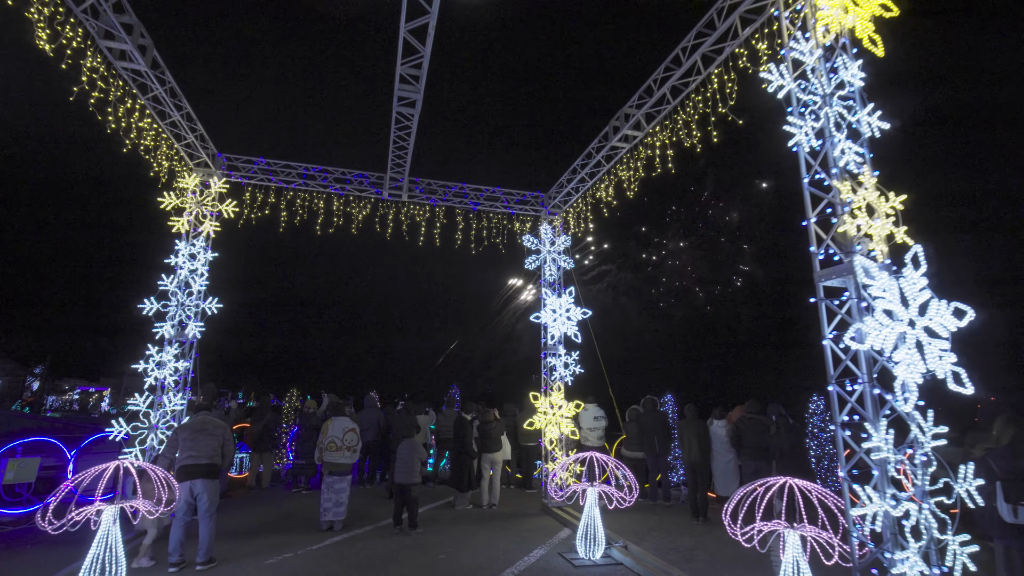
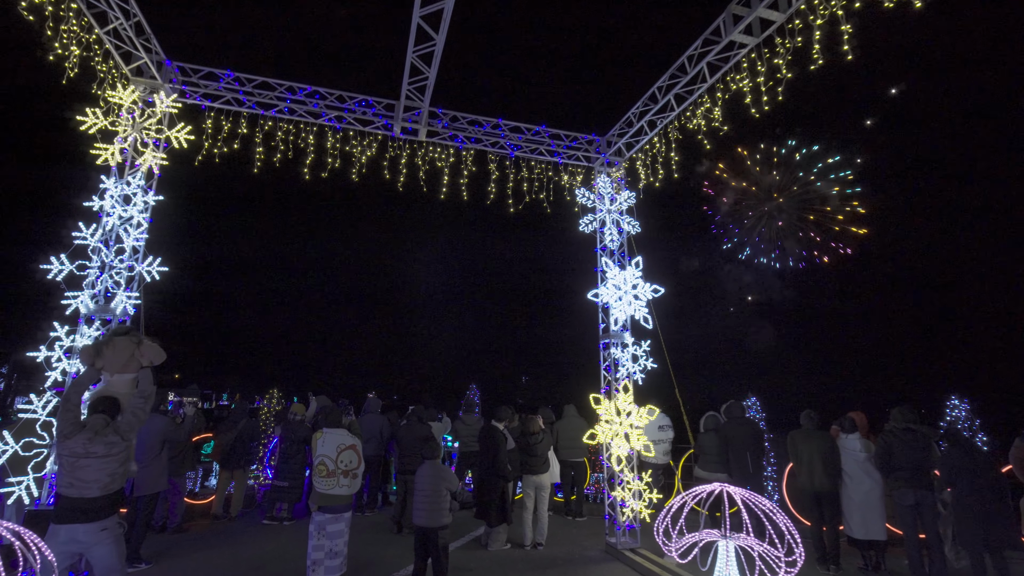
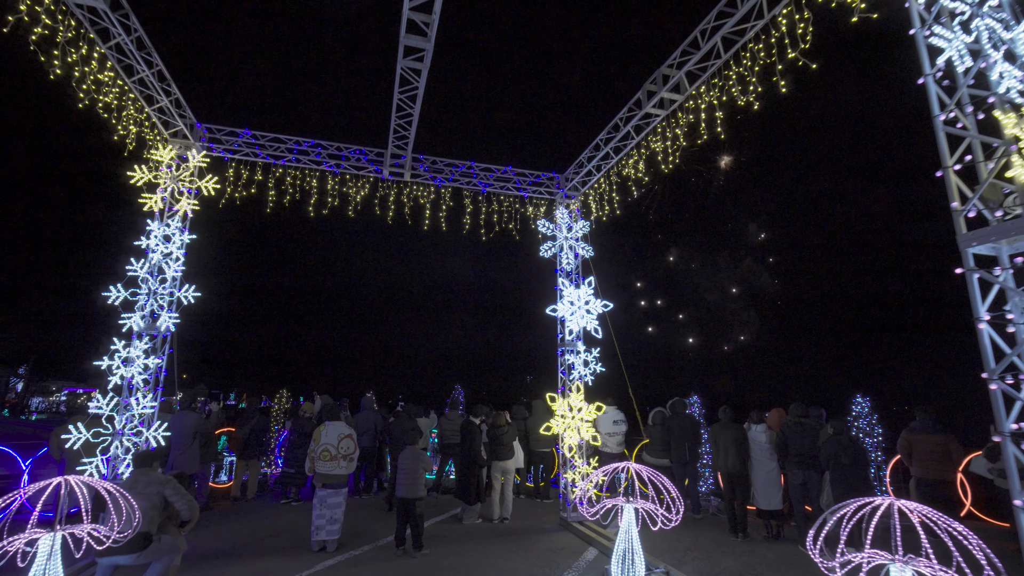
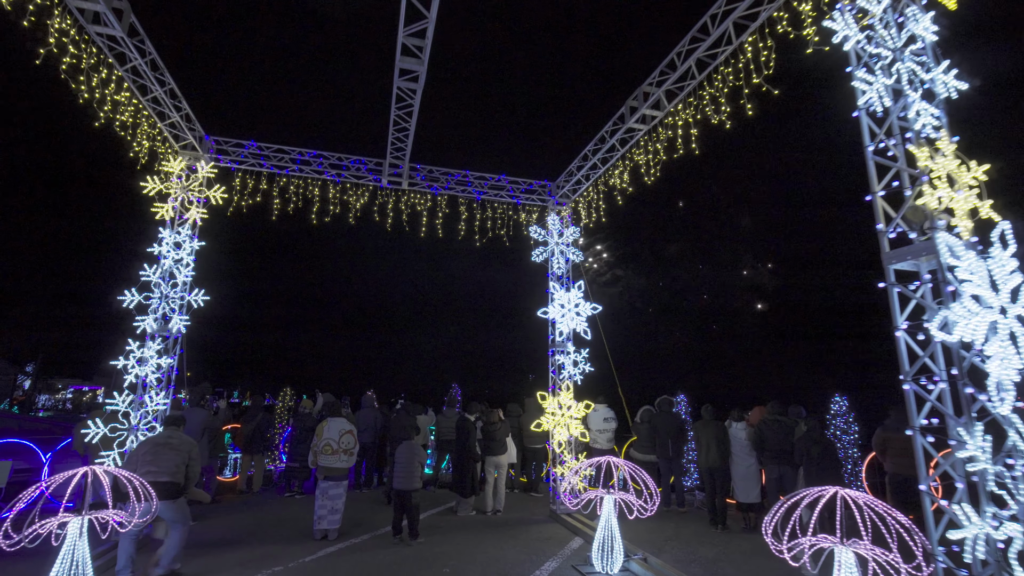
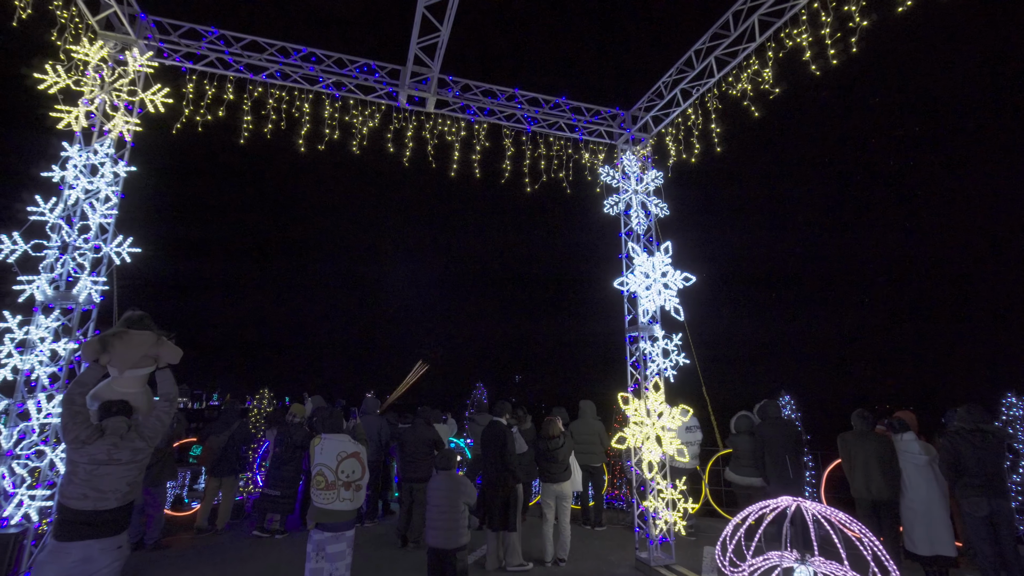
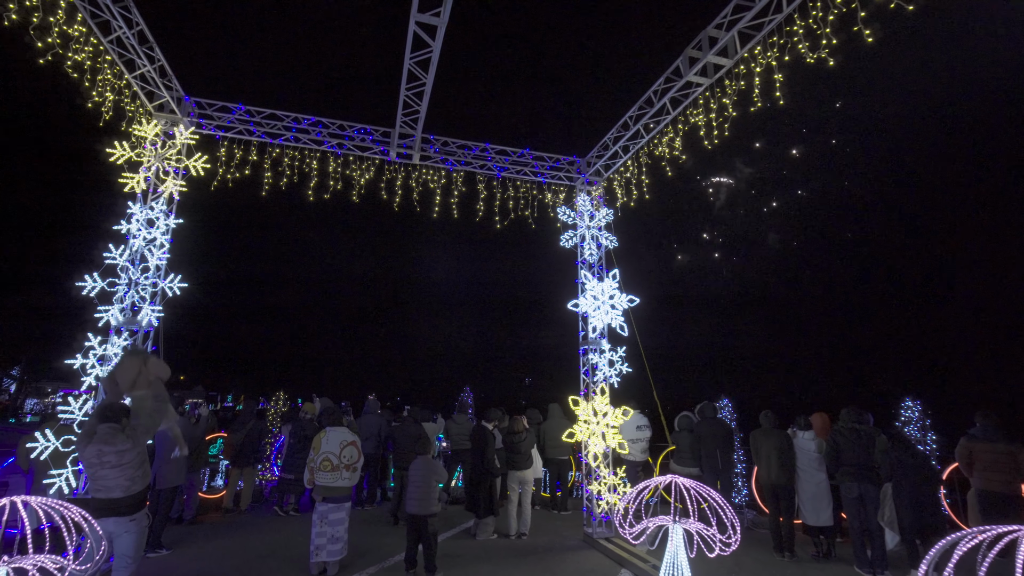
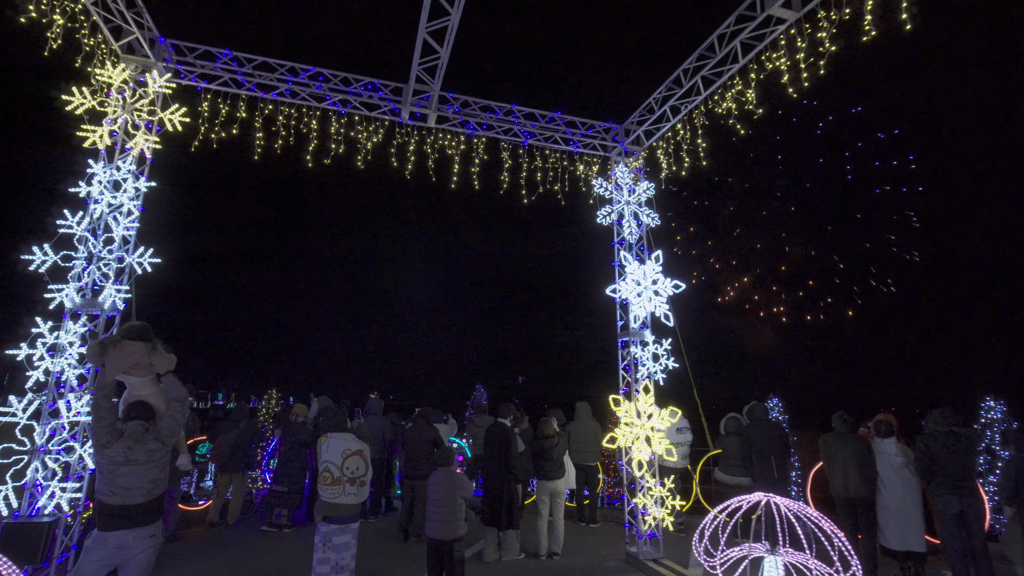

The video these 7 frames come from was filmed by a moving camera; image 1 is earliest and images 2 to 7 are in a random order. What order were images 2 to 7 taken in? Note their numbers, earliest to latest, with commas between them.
4, 3, 6, 2, 7, 5
